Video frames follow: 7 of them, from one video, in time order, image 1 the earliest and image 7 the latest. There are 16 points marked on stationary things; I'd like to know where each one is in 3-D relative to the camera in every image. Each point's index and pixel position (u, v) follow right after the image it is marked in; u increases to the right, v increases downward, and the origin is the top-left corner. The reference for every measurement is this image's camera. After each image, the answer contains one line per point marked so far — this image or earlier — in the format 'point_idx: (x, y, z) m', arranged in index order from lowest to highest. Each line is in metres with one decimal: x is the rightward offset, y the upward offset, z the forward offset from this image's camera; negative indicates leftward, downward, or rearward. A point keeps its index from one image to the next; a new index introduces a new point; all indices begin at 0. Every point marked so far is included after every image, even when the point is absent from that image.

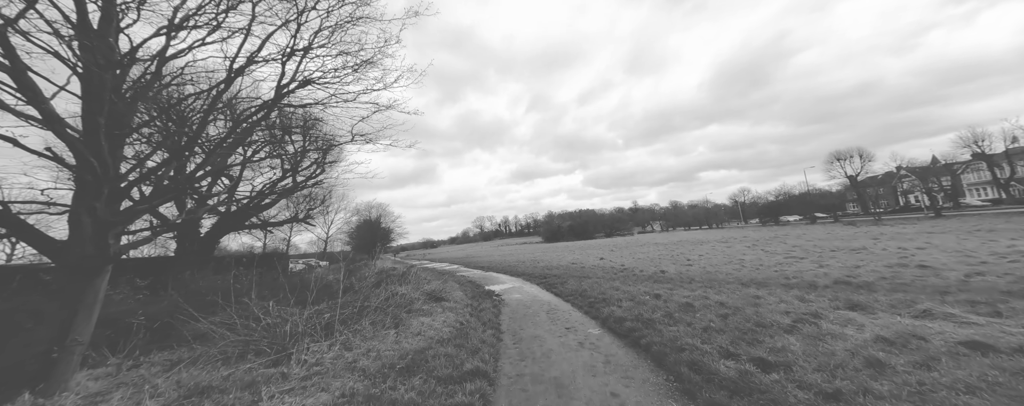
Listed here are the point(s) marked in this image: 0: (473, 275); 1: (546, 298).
0: (-2.3, -4.2, +17.2) m
1: (+1.0, -3.0, +9.2) m
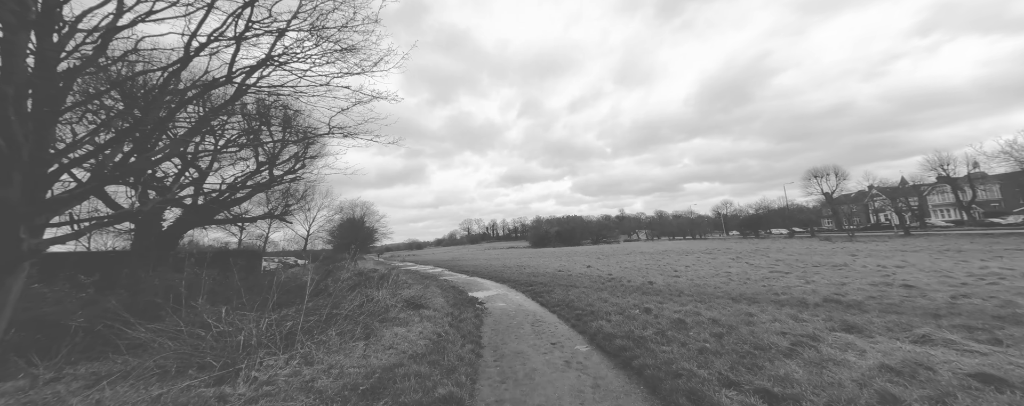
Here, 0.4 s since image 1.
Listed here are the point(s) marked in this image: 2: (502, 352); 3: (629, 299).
0: (-3.1, -4.3, +16.6) m
1: (+0.6, -3.1, +8.8) m
2: (-0.2, -2.6, +5.2) m
3: (+3.3, -2.7, +8.2) m
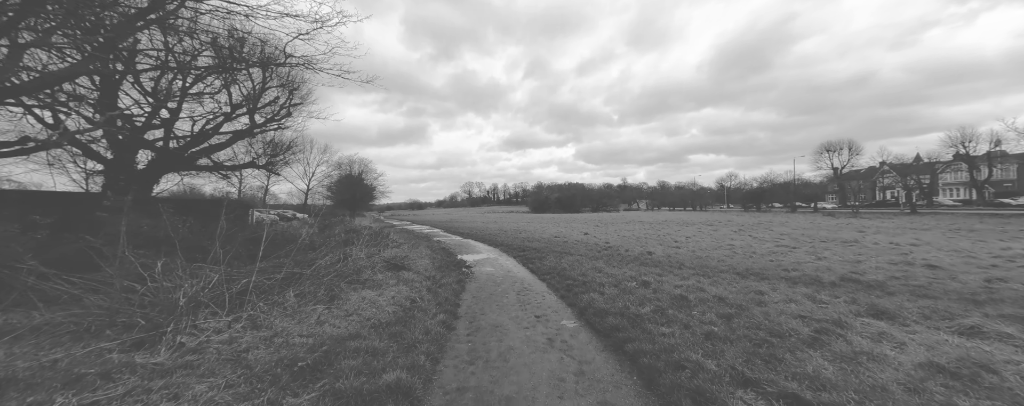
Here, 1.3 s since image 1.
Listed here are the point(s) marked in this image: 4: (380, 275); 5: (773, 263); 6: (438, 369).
0: (-3.4, -2.1, +16.1) m
1: (+0.2, -2.0, +8.3) m
2: (-0.5, -1.9, +4.6) m
3: (+2.9, -1.7, +7.6) m
4: (-3.1, -1.7, +6.8) m
5: (+7.1, -1.7, +8.1) m
6: (-0.8, -1.8, +3.2) m
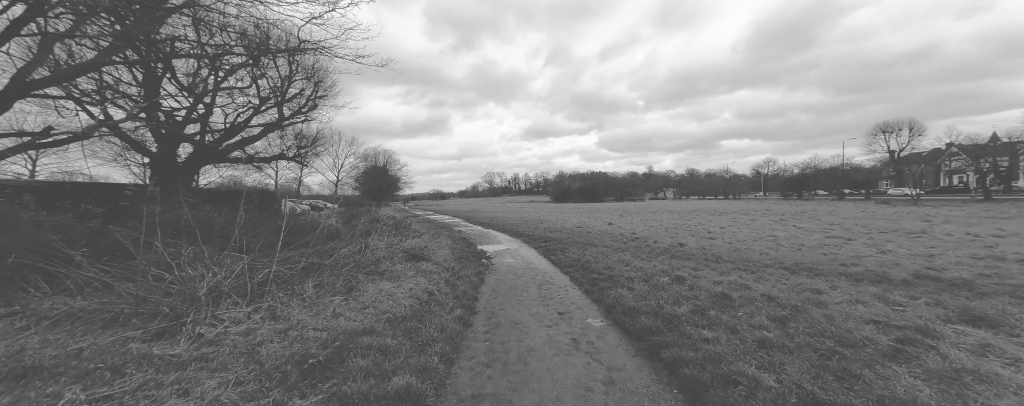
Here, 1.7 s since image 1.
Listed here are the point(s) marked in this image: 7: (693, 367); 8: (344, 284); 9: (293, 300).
0: (-2.3, -1.5, +16.0) m
1: (+0.8, -1.7, +7.9) m
2: (-0.2, -1.7, +4.3) m
3: (+3.4, -1.4, +7.0) m
4: (-2.6, -1.5, +6.7) m
5: (+7.7, -1.3, +7.2) m
6: (-0.6, -1.7, +2.9) m
7: (+1.7, -1.6, +2.8) m
8: (-3.0, -1.5, +5.3) m
9: (-3.5, -1.5, +4.6) m
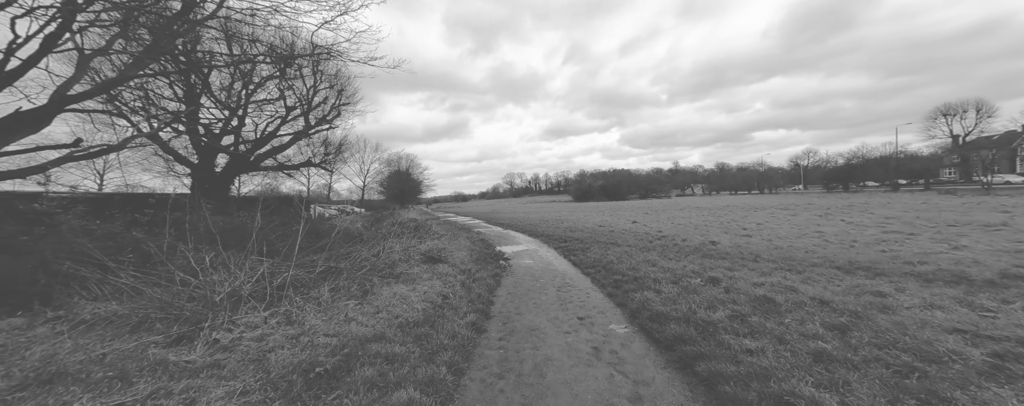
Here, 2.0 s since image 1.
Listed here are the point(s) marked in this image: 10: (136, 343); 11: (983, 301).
0: (-1.2, -1.6, +15.9) m
1: (+1.3, -1.6, +7.6) m
2: (0.0, -1.7, +4.0) m
3: (+3.8, -1.3, +6.5) m
4: (-2.2, -1.5, +6.6) m
5: (+8.1, -1.1, +6.4) m
6: (-0.5, -1.7, +2.7) m
7: (+1.8, -1.5, +2.4) m
8: (-2.7, -1.5, +5.3) m
9: (-3.2, -1.6, +4.6) m
10: (-4.4, -1.6, +3.4) m
11: (+5.9, -1.2, +3.7) m
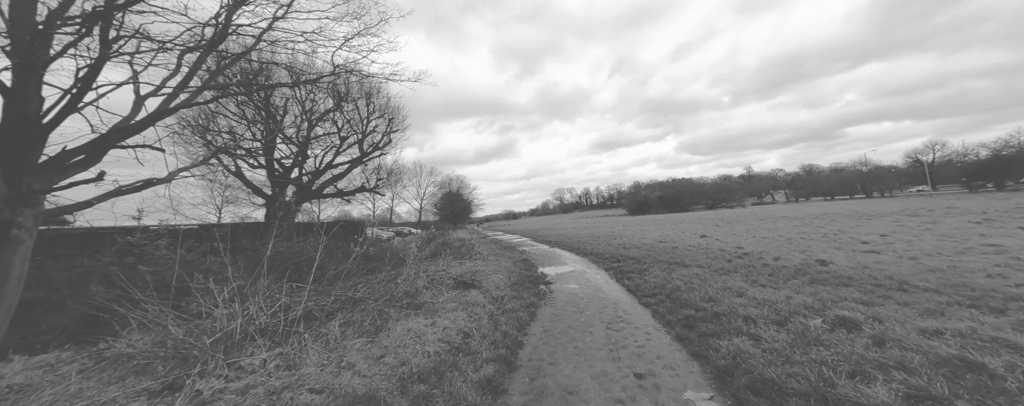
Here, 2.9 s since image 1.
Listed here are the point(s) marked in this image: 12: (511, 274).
0: (+1.2, -2.5, +14.9) m
1: (+2.2, -1.9, +6.3) m
2: (+0.3, -1.9, +3.0) m
3: (+4.5, -1.5, +4.8) m
4: (-1.4, -1.9, +5.9) m
5: (+8.7, -1.0, +3.9) m
6: (-0.4, -1.8, +1.8) m
7: (+1.8, -1.5, +1.1) m
8: (-2.2, -1.9, +4.7) m
9: (-2.7, -1.9, +4.1) m
10: (-4.1, -2.0, +3.2) m
11: (+6.1, -1.1, +1.7) m
12: (0.0, -2.1, +8.6) m
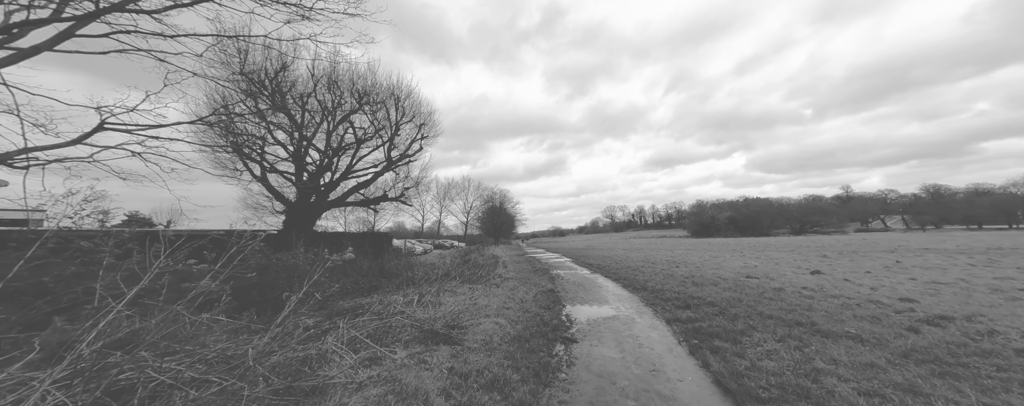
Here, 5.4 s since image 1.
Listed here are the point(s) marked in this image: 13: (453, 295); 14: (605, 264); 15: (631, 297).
0: (+2.4, -3.0, +11.8) m
1: (+1.9, -2.1, +3.2) m
2: (-0.4, -1.7, +0.3) m
3: (+4.0, -1.5, +1.4) m
4: (-1.6, -1.9, +3.5) m
5: (+8.0, -1.2, -0.1) m
6: (-1.3, -1.6, -0.8) m
7: (+0.8, -1.3, -1.8) m
8: (-2.6, -1.8, +2.4) m
9: (-3.2, -1.8, +1.9) m
10: (-4.8, -1.7, +1.2) m
11: (+5.1, -1.1, -1.9) m
12: (+0.2, -2.3, +5.9) m
13: (-1.5, -2.3, +7.7) m
14: (+5.1, -3.4, +16.4) m
15: (+3.3, -2.6, +8.0) m
